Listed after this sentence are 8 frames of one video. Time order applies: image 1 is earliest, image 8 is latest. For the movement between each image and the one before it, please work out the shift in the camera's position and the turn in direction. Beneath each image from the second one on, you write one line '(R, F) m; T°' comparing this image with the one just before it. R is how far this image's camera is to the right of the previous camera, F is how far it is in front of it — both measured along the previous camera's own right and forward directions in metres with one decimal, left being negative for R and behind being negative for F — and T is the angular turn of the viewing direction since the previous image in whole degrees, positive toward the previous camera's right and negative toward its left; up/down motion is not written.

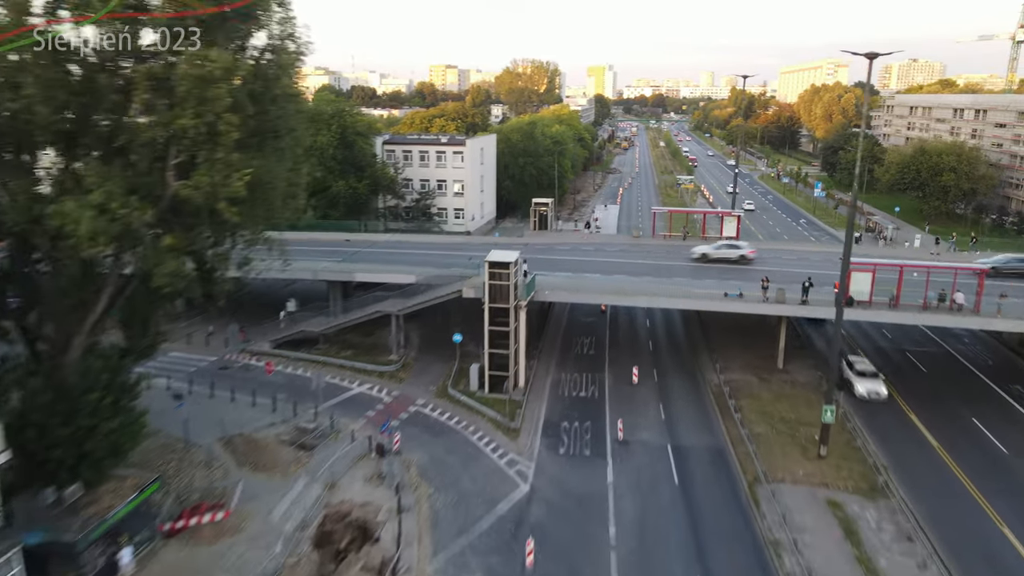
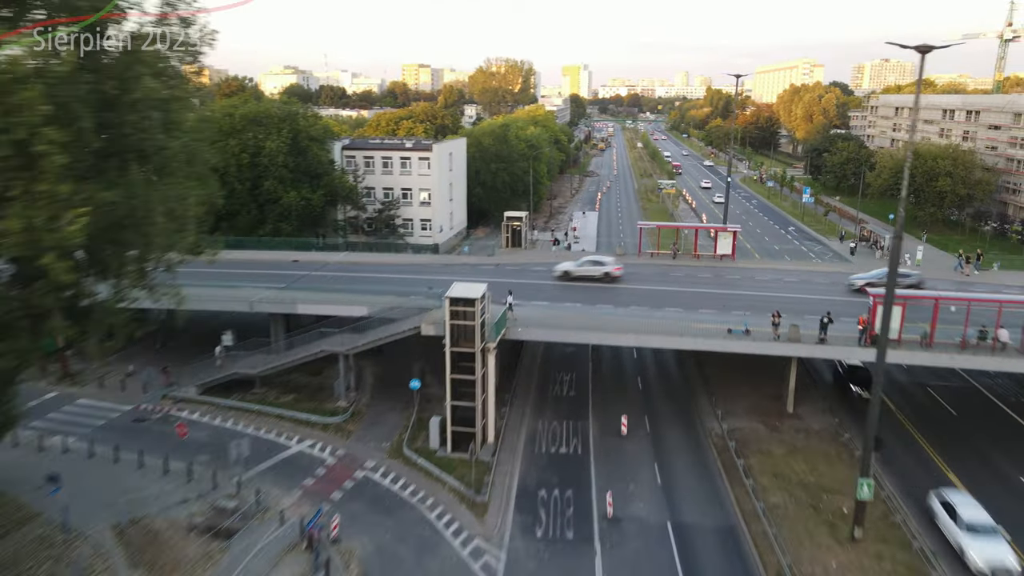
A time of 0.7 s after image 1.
(+0.4, +4.8) m; +2°
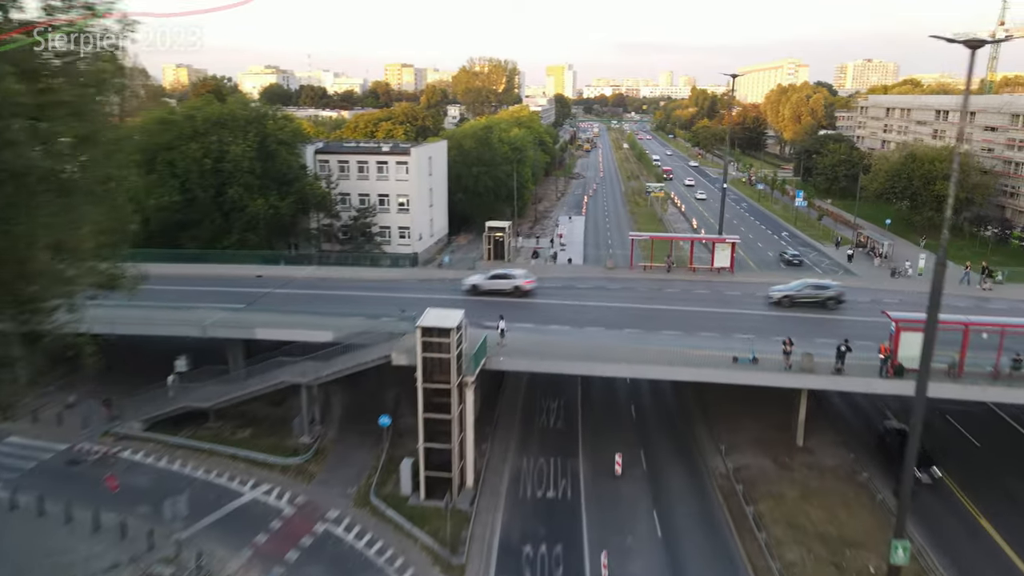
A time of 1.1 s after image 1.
(+0.2, +2.8) m; +1°
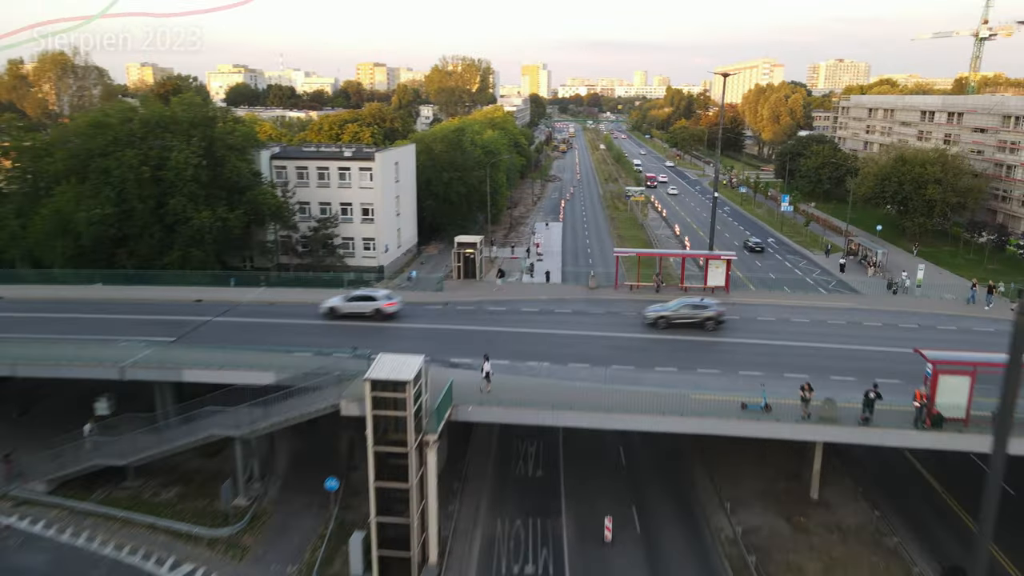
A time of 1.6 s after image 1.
(+0.2, +3.7) m; +2°
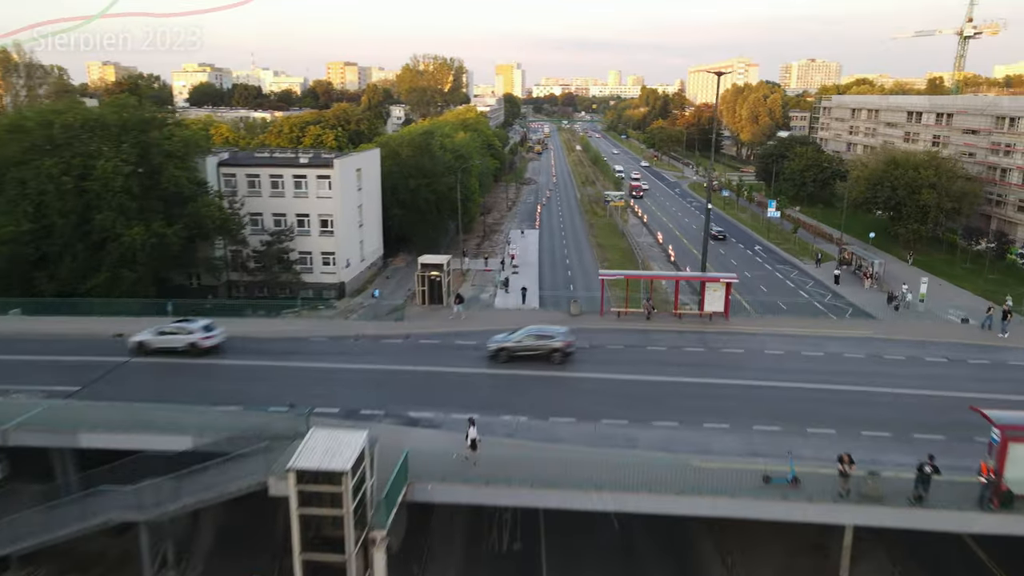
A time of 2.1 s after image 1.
(+0.2, +4.0) m; +2°
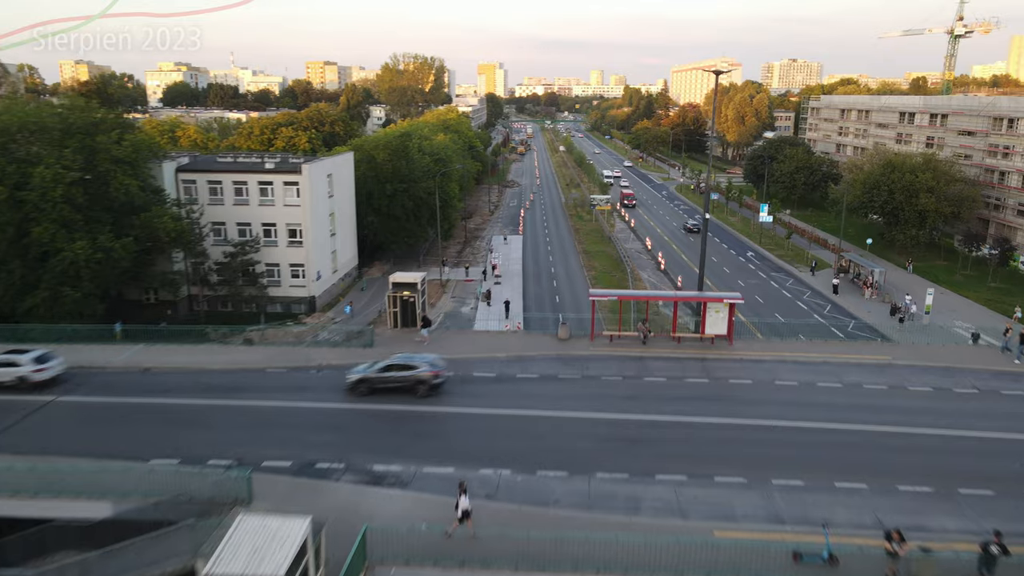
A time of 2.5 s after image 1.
(+0.1, +2.8) m; +1°
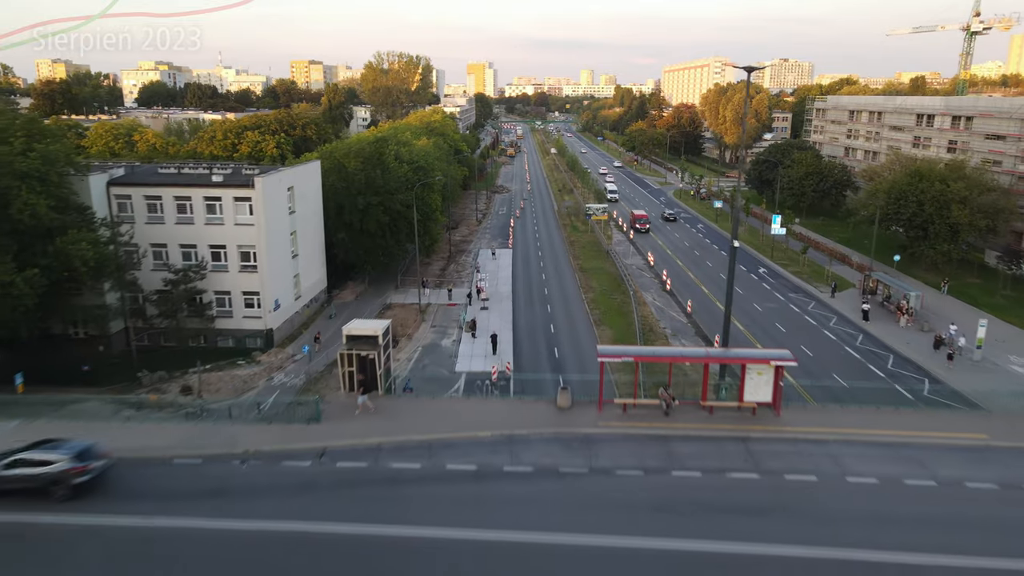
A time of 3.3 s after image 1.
(+0.1, +5.7) m; +1°
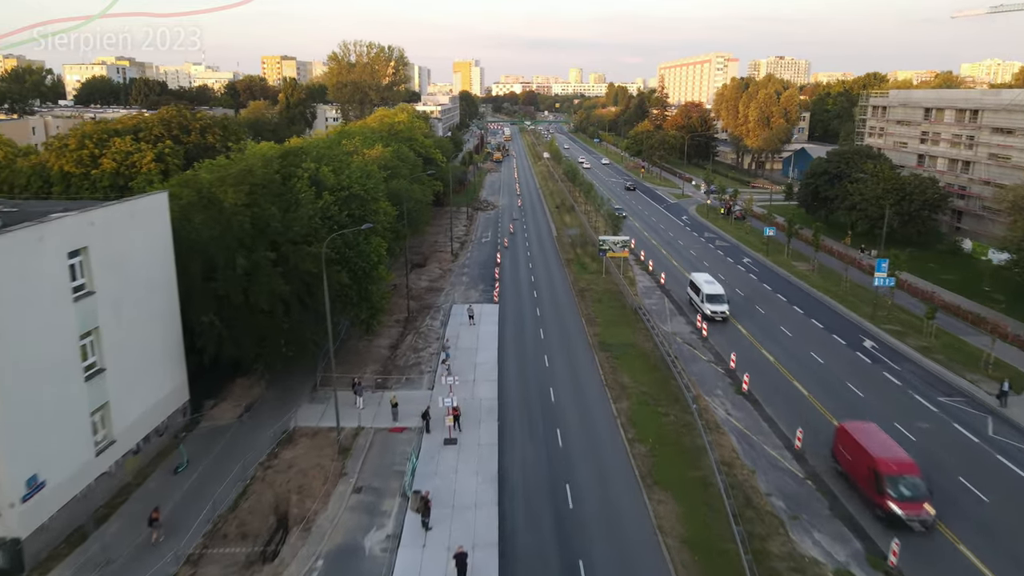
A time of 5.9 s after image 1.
(+0.1, +18.5) m; +1°
